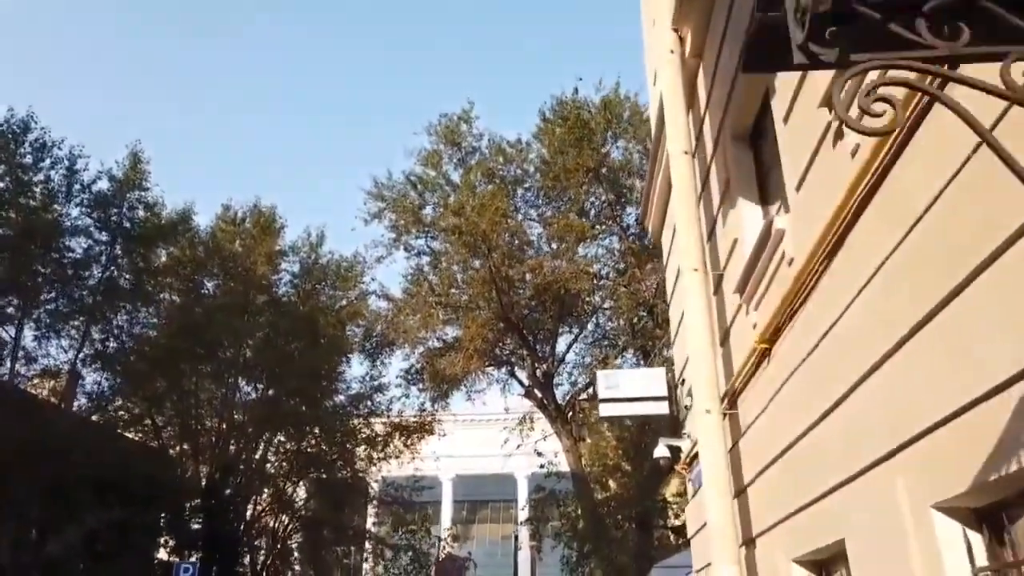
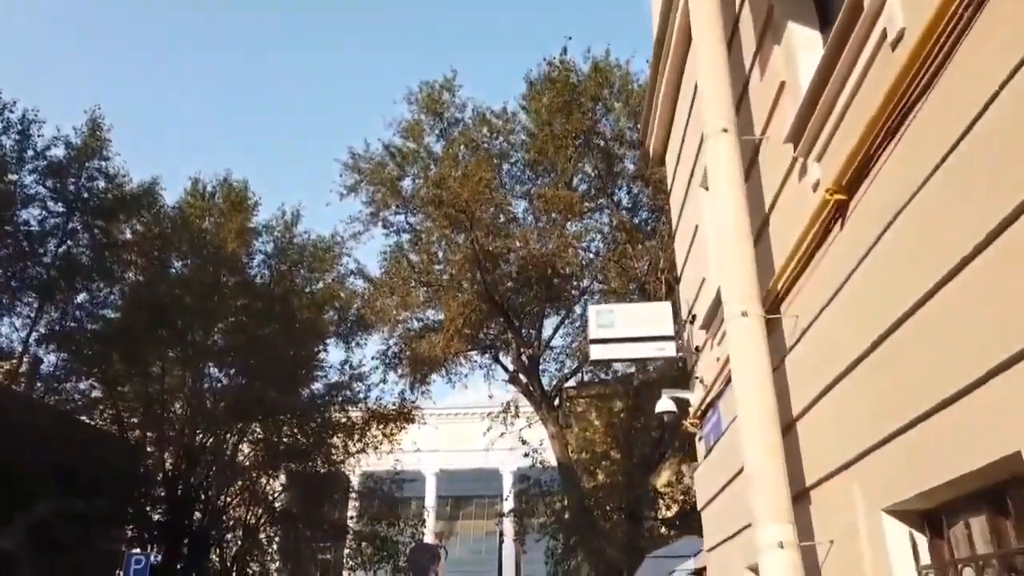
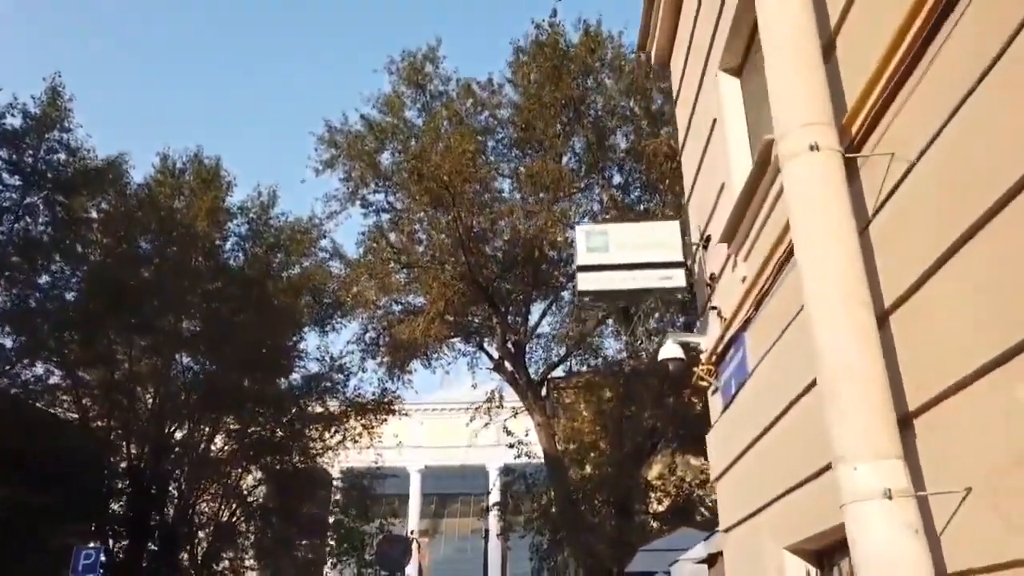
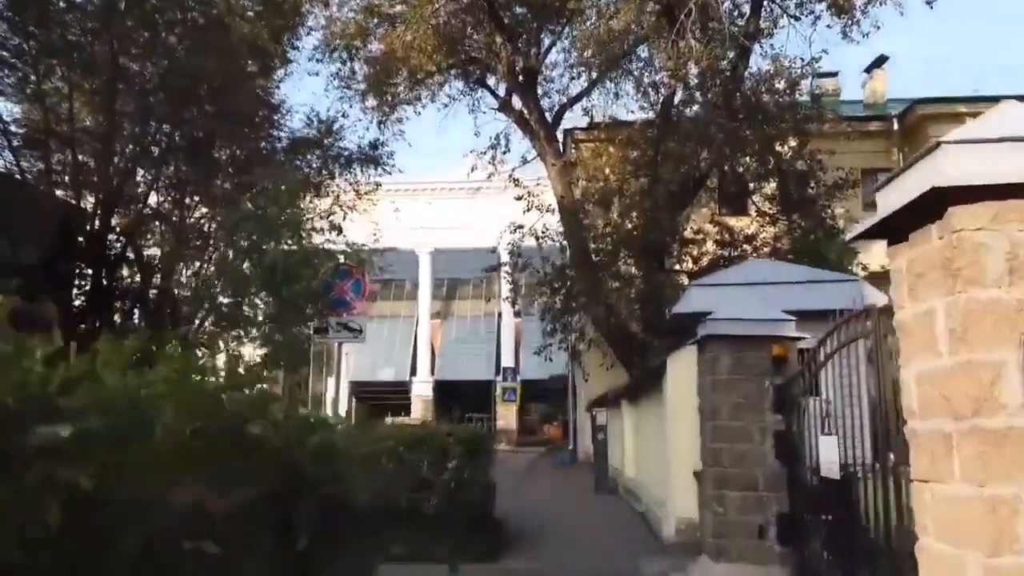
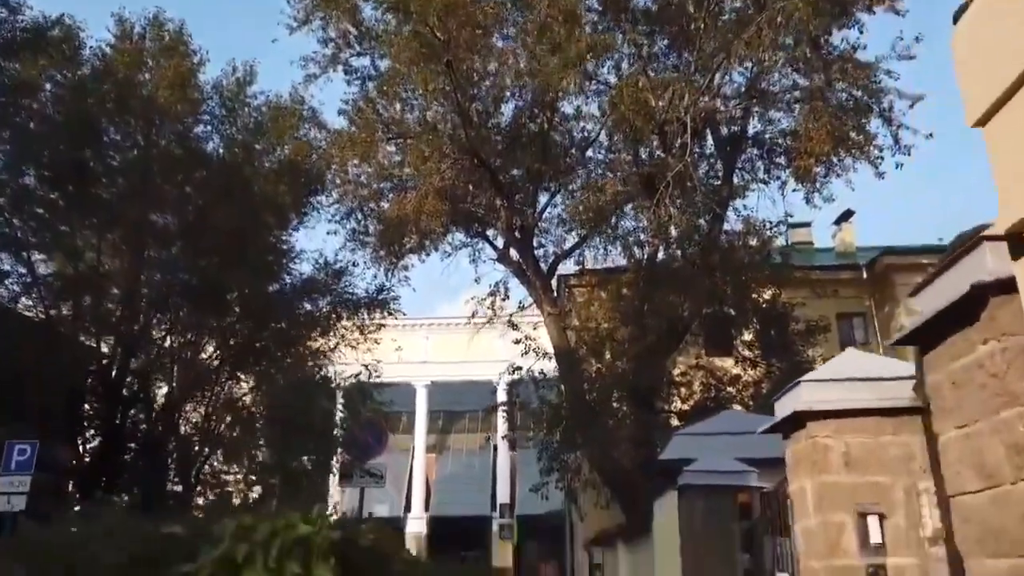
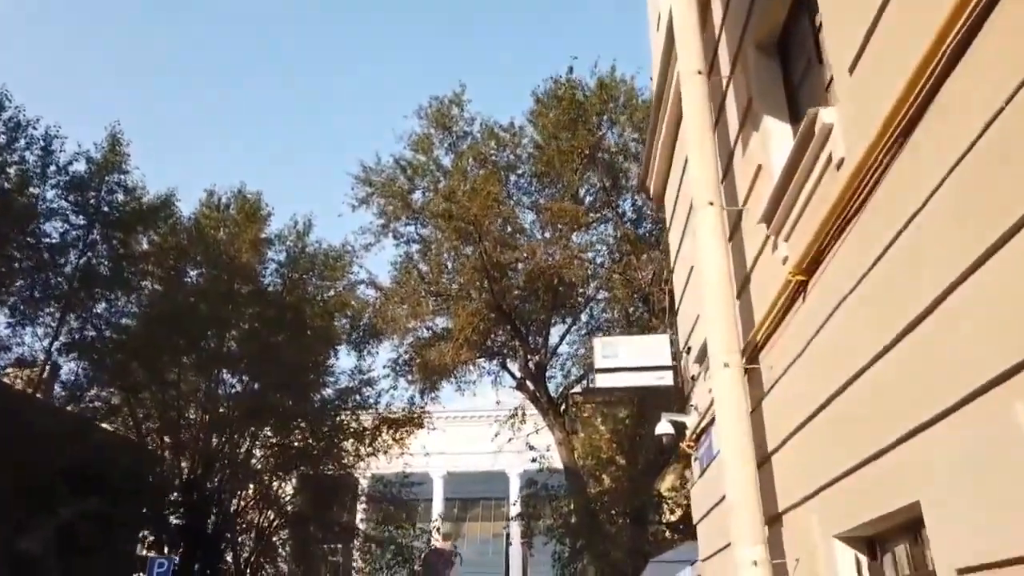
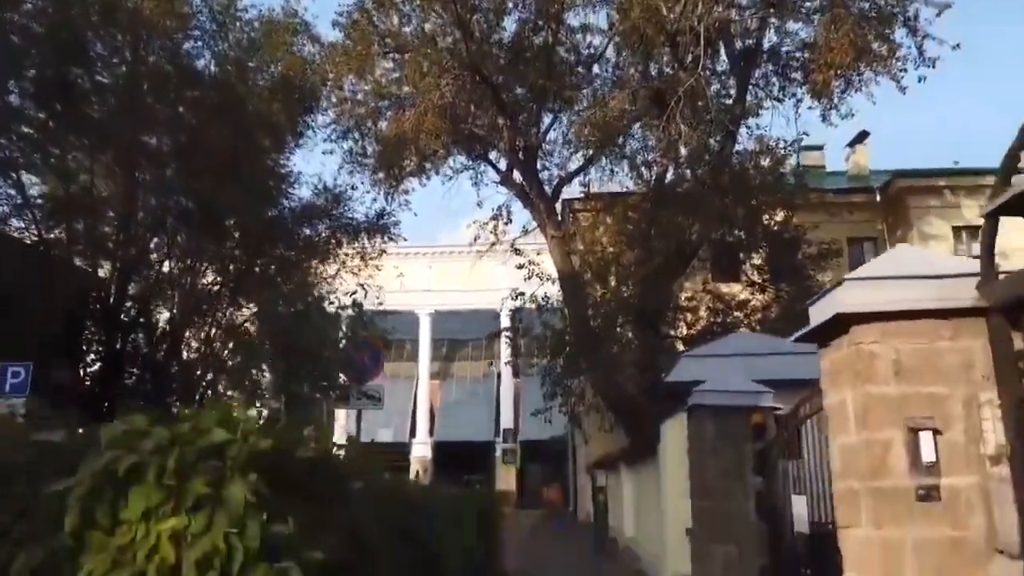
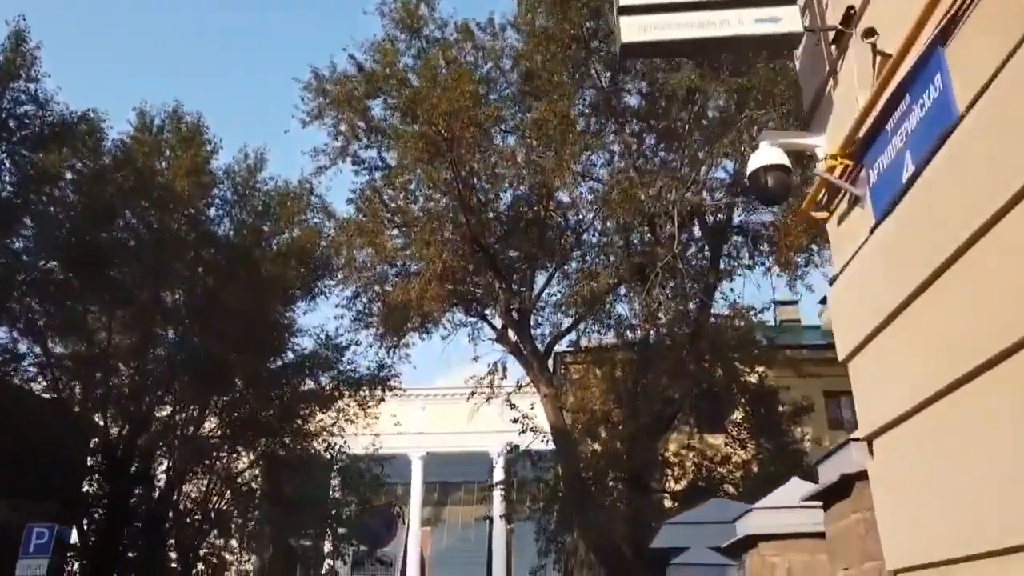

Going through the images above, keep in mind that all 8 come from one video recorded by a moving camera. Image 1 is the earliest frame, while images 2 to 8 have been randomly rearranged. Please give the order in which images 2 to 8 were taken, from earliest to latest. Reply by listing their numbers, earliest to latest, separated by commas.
6, 2, 3, 8, 5, 7, 4
